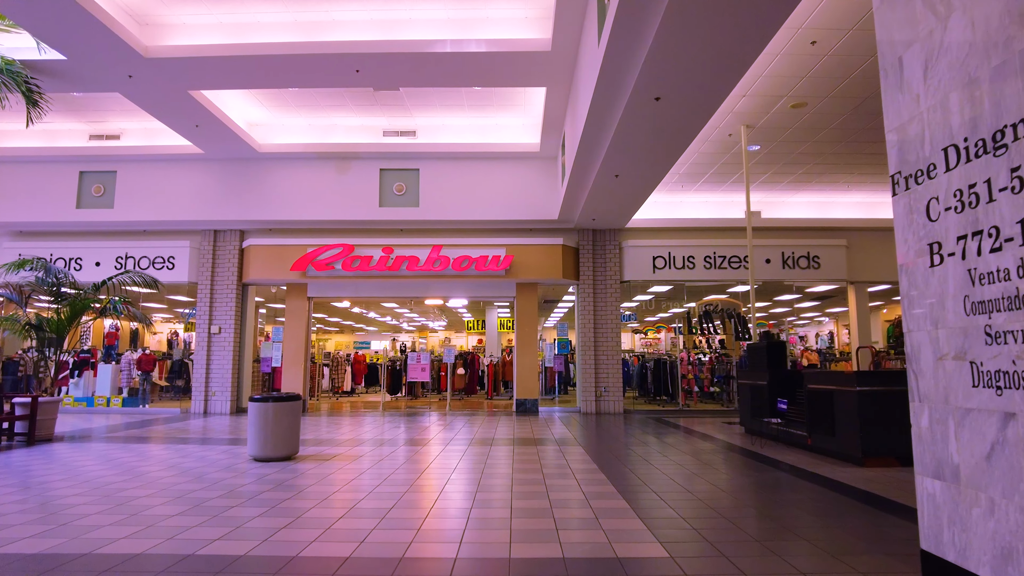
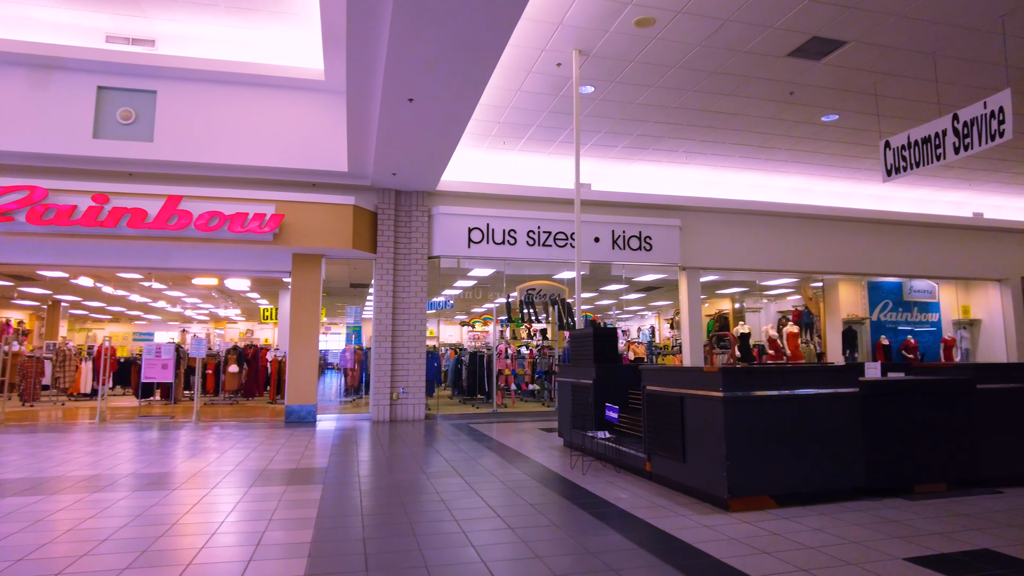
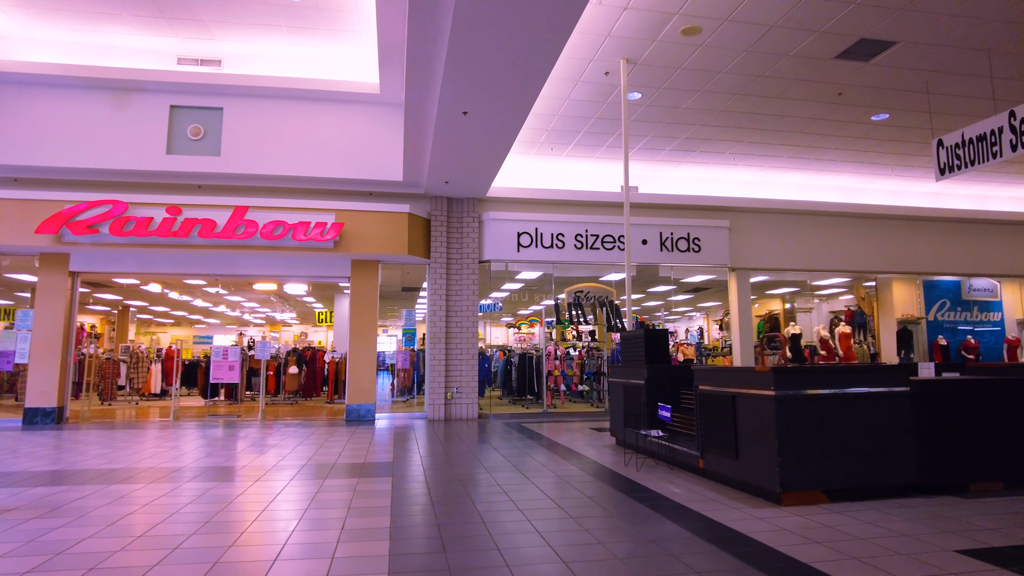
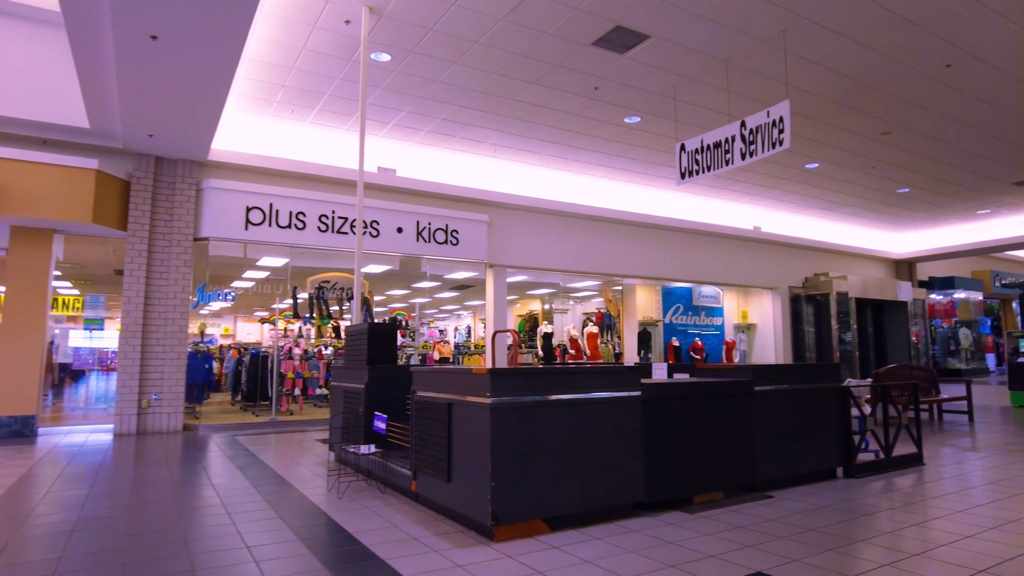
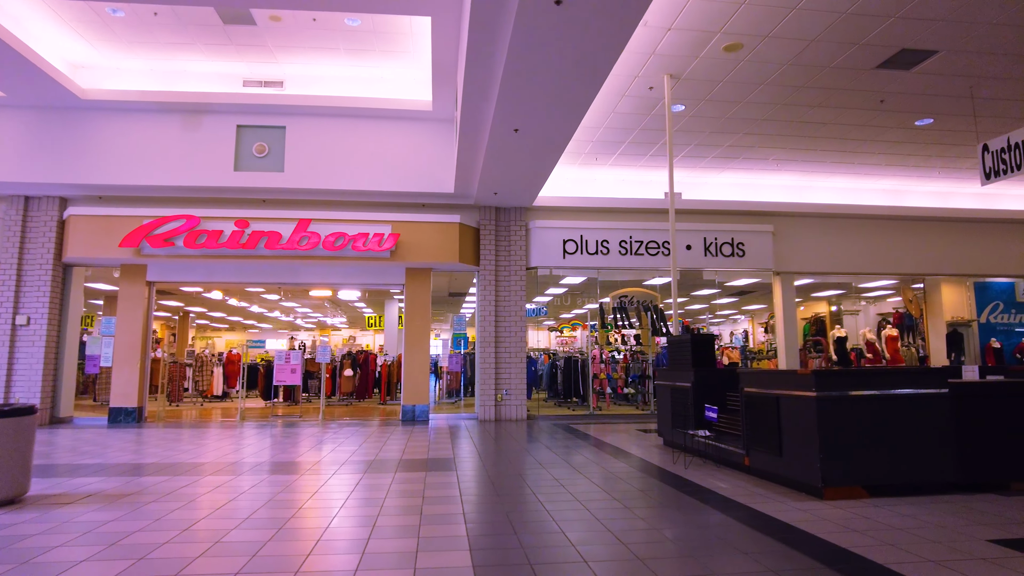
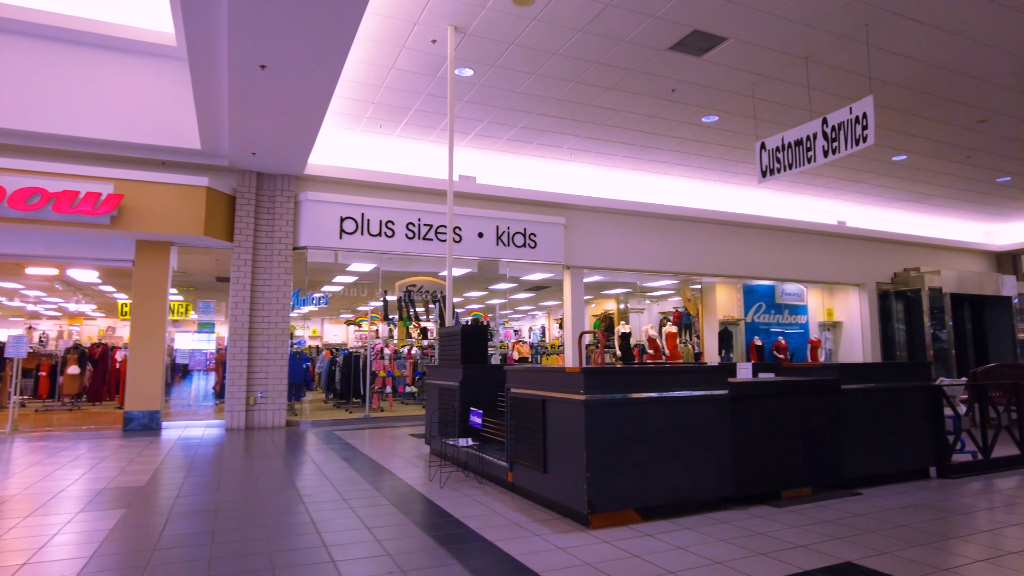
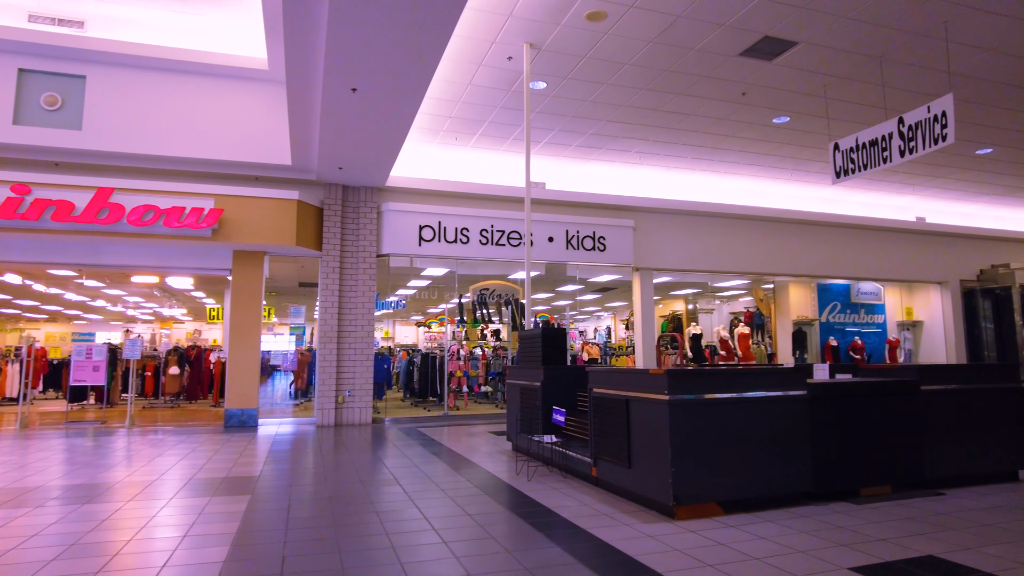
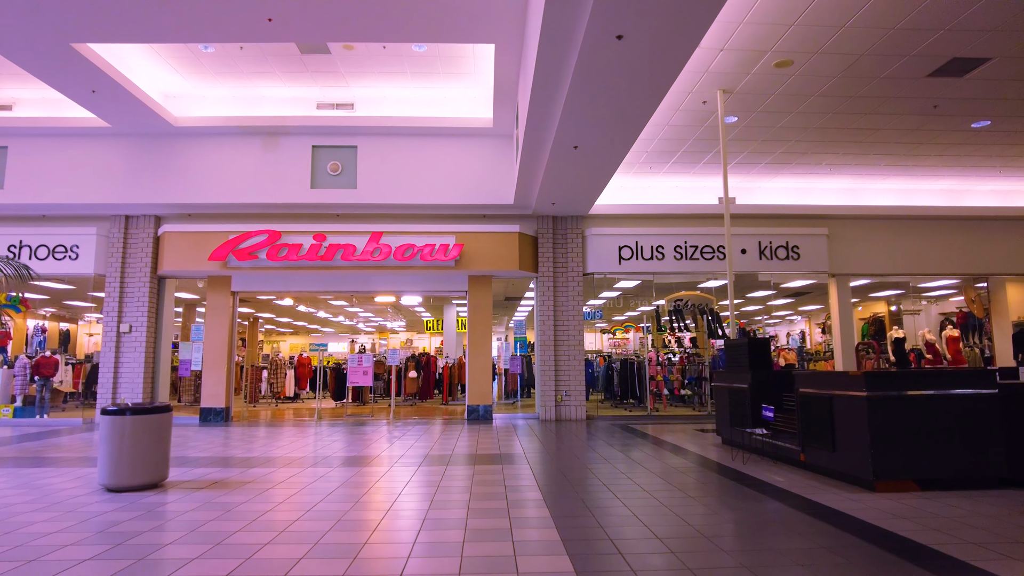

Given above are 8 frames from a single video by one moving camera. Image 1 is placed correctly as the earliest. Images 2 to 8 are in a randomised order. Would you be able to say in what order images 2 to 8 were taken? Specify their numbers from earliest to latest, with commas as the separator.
8, 5, 3, 2, 7, 6, 4
